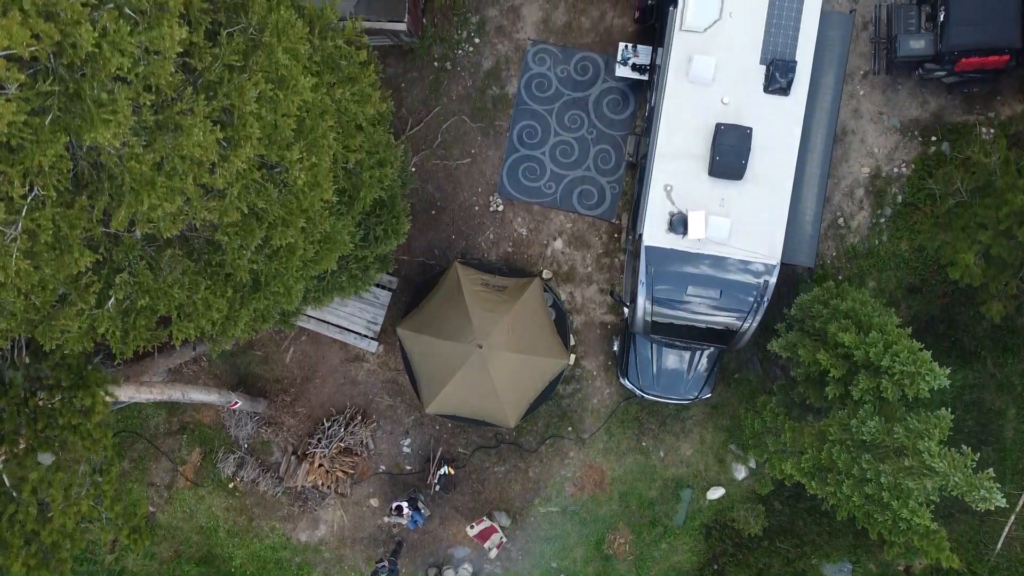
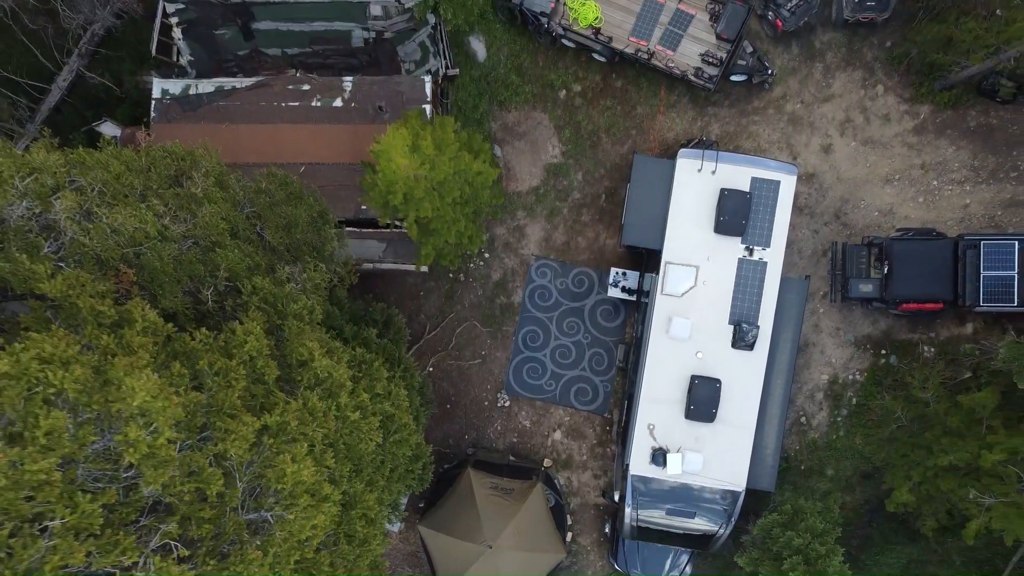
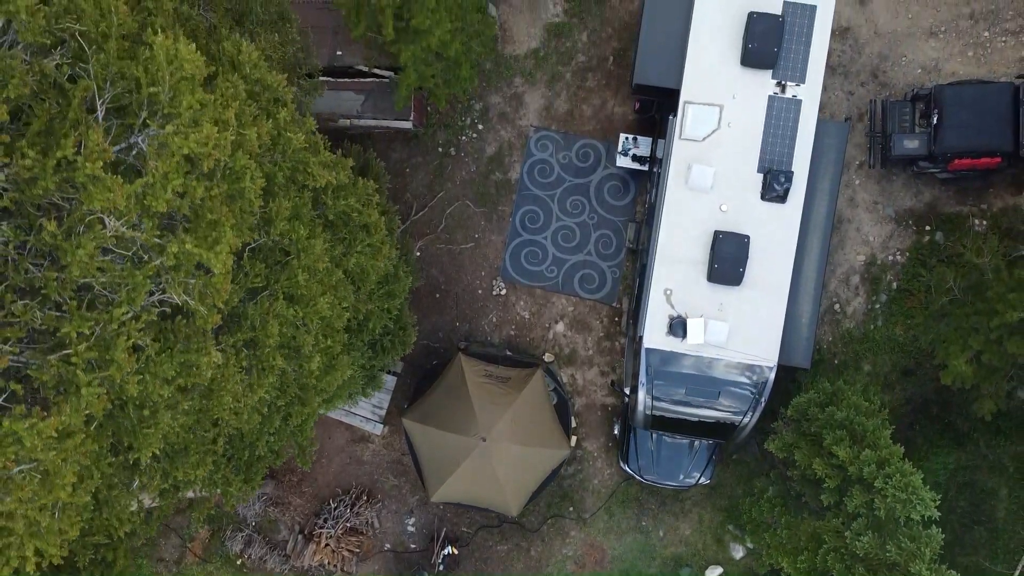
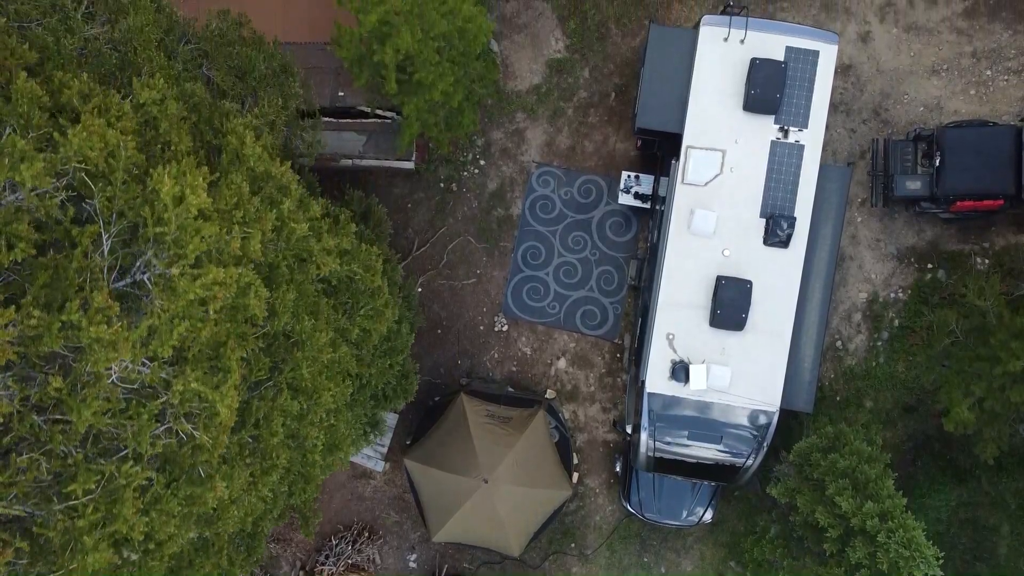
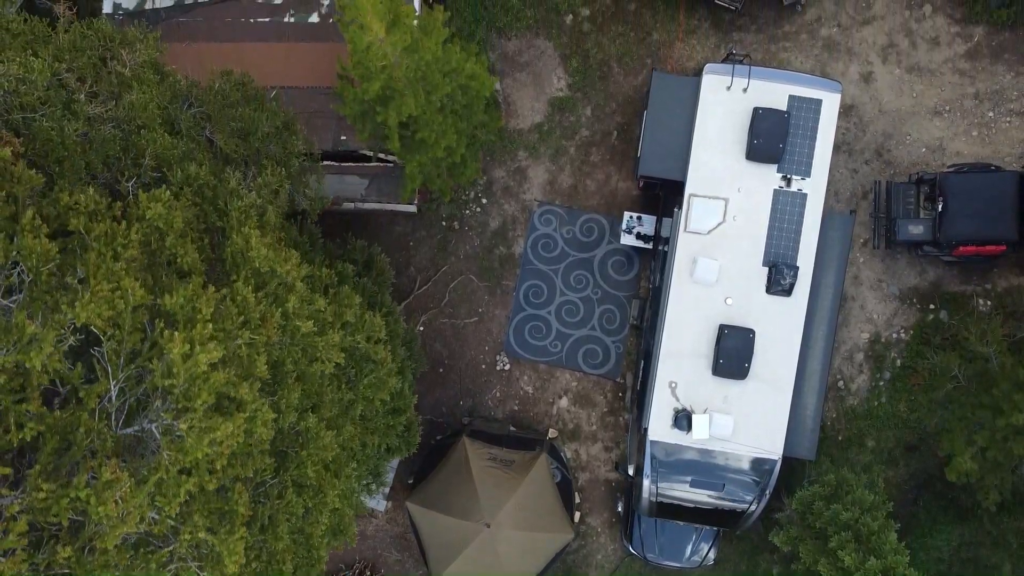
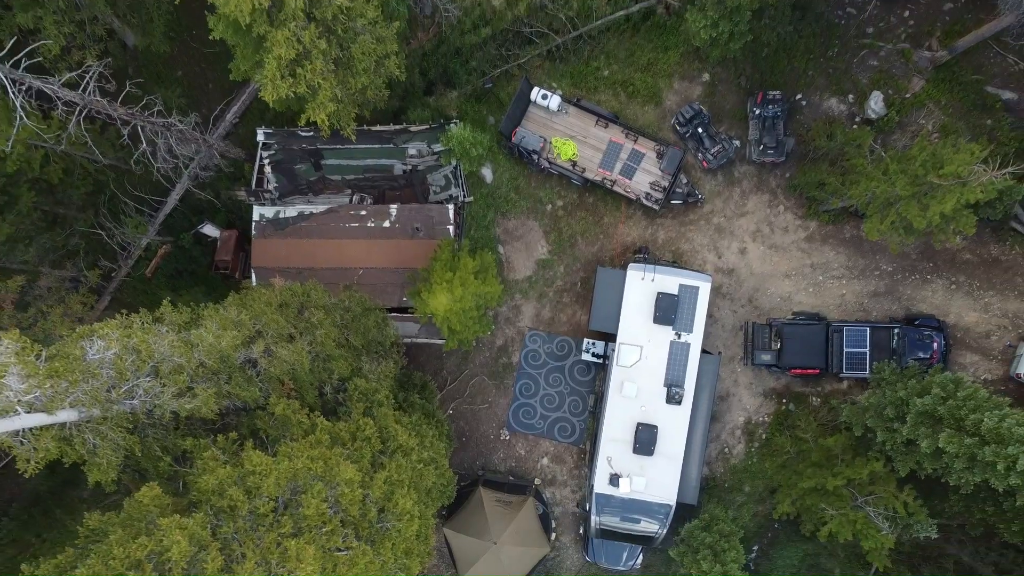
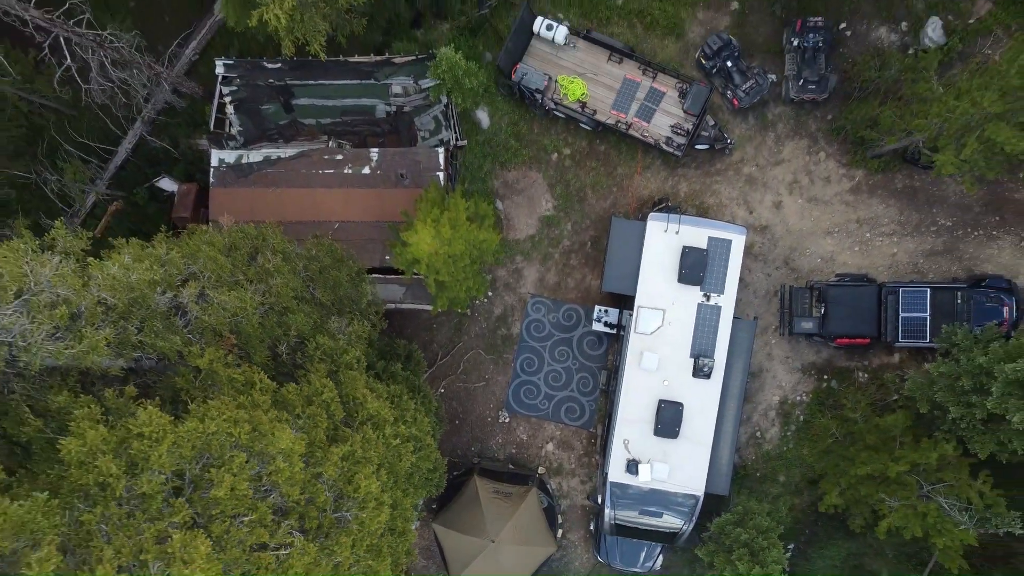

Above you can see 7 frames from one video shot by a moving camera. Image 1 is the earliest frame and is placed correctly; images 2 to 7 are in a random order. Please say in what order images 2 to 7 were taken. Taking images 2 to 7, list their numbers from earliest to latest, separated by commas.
3, 4, 5, 2, 7, 6
